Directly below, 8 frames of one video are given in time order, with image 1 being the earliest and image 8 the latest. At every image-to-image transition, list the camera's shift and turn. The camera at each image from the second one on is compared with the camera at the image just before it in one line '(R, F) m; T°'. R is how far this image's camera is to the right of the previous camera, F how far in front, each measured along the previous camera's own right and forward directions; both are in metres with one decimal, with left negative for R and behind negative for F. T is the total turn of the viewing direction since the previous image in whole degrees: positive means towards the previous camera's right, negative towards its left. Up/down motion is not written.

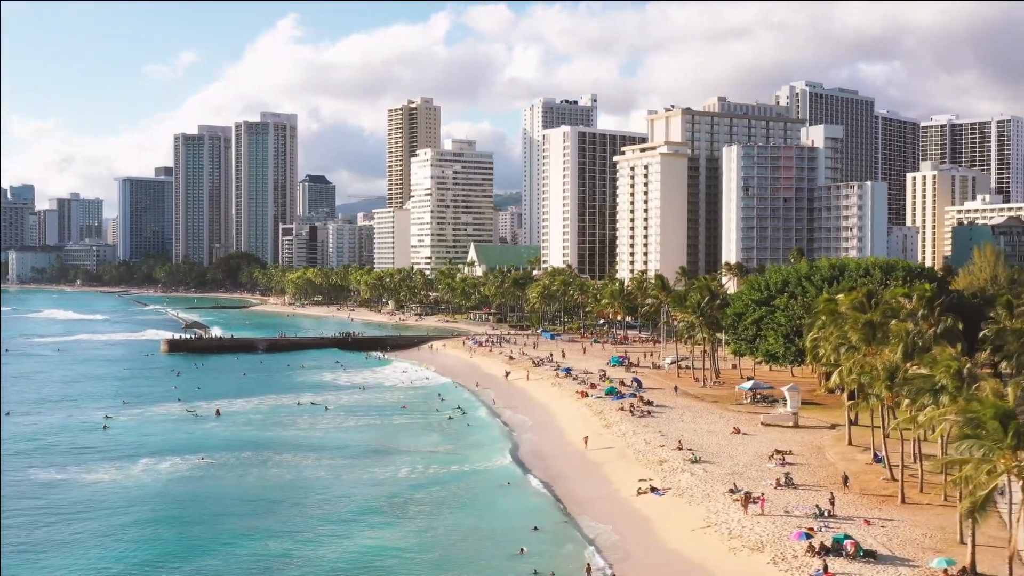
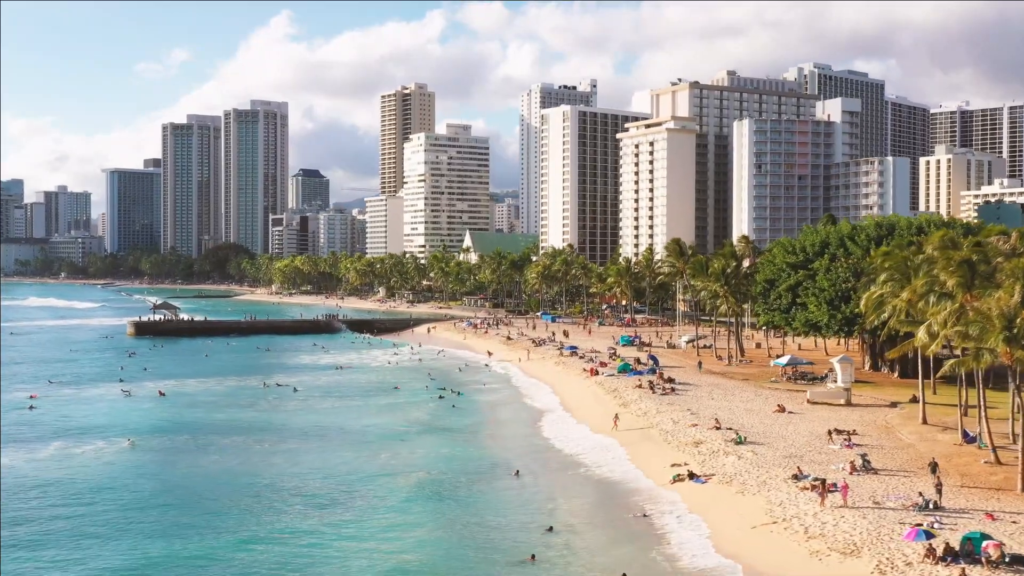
(-0.1, +11.1) m; 0°
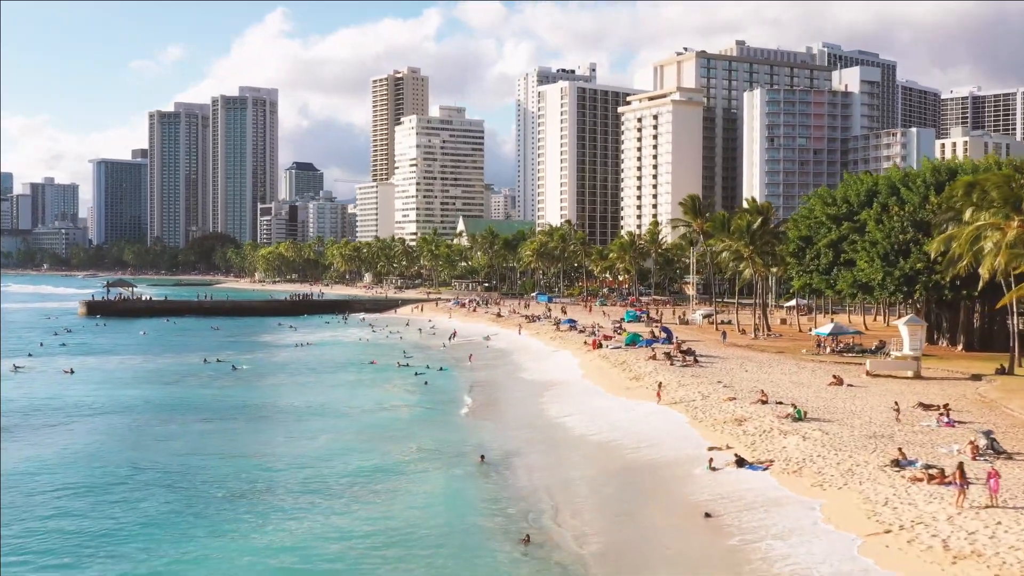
(+0.6, +12.1) m; 0°
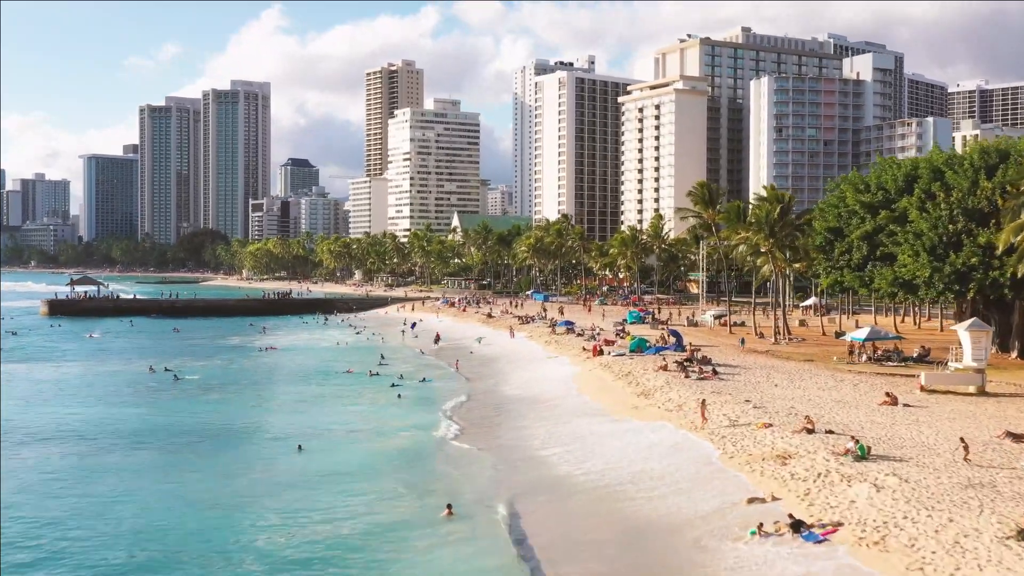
(+0.5, +7.7) m; 0°
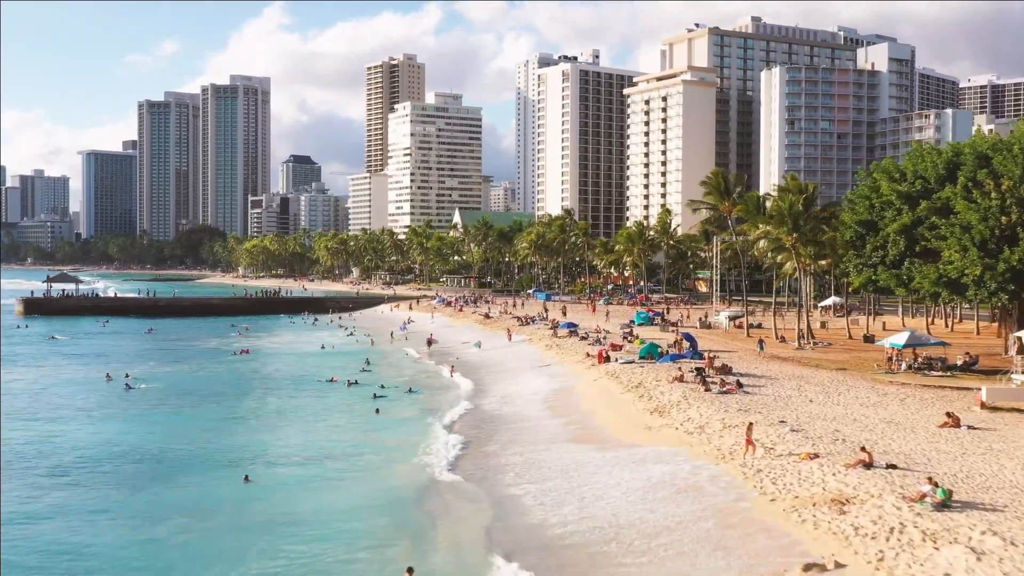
(+0.3, +5.5) m; 0°
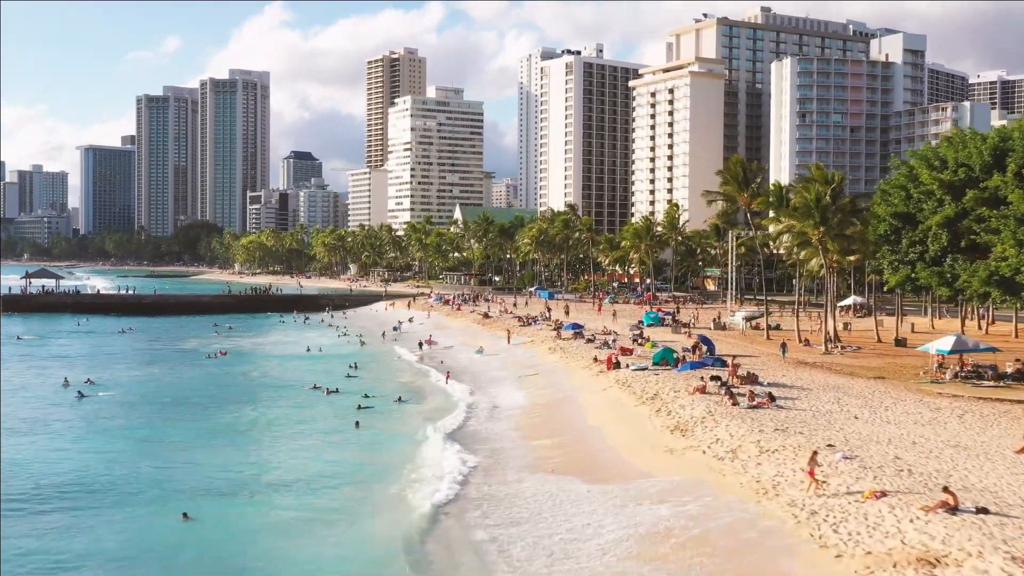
(+0.1, +4.7) m; 0°
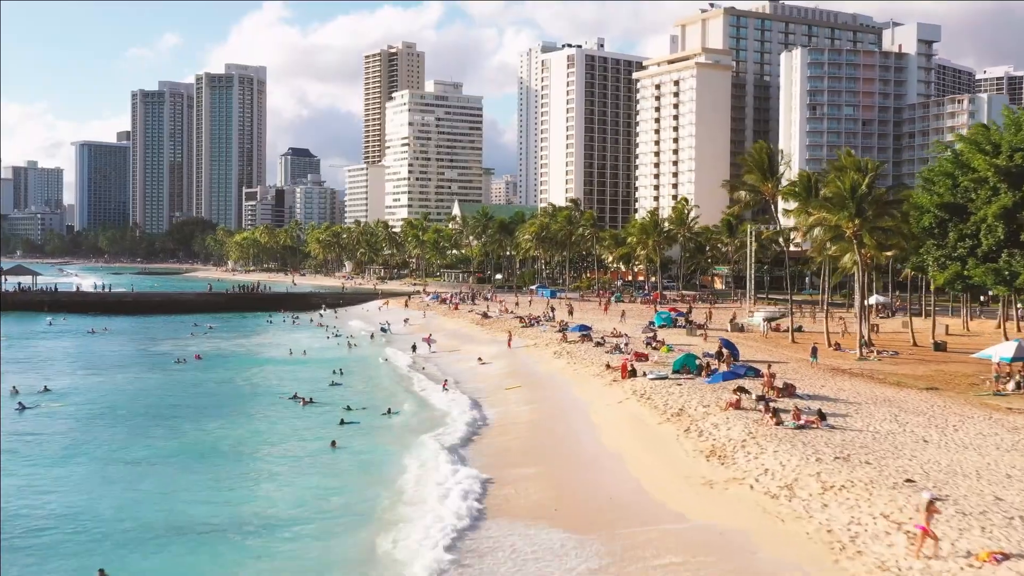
(-0.1, +4.8) m; 0°
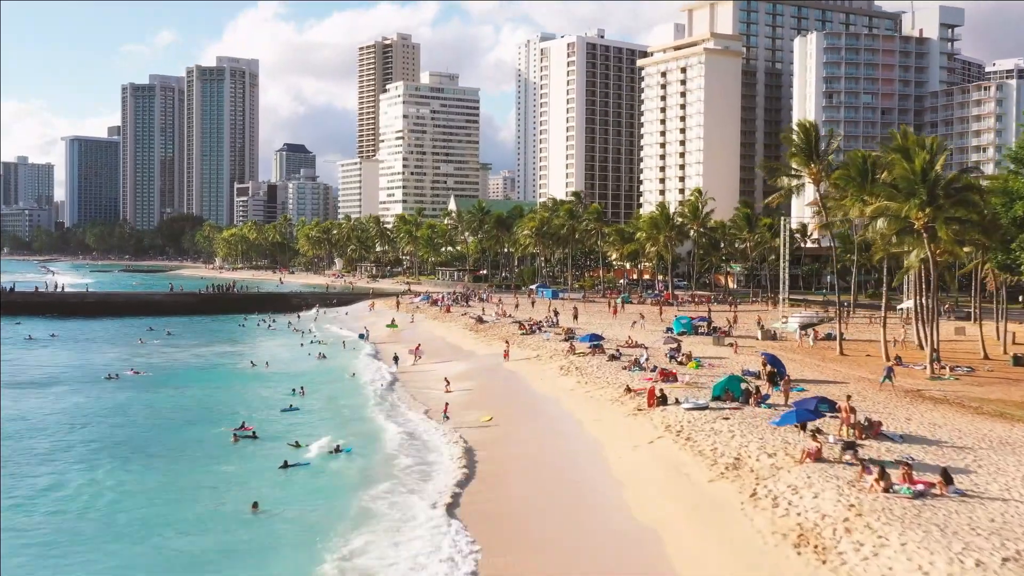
(0.0, +7.9) m; 0°
